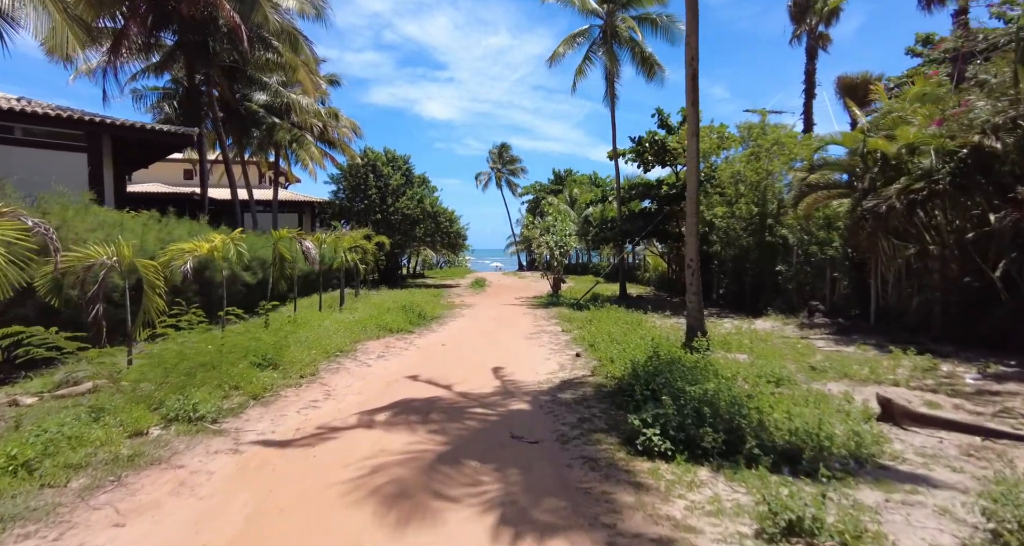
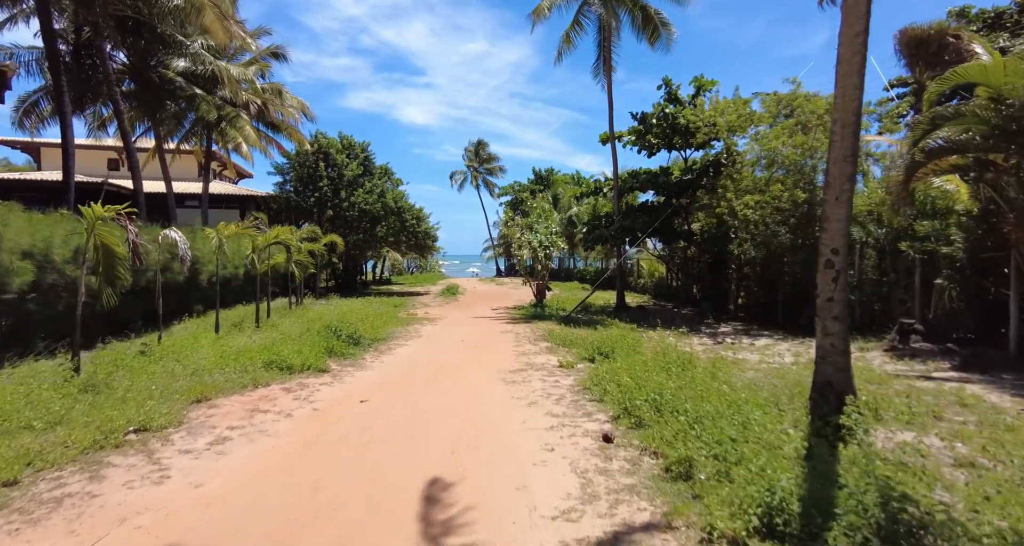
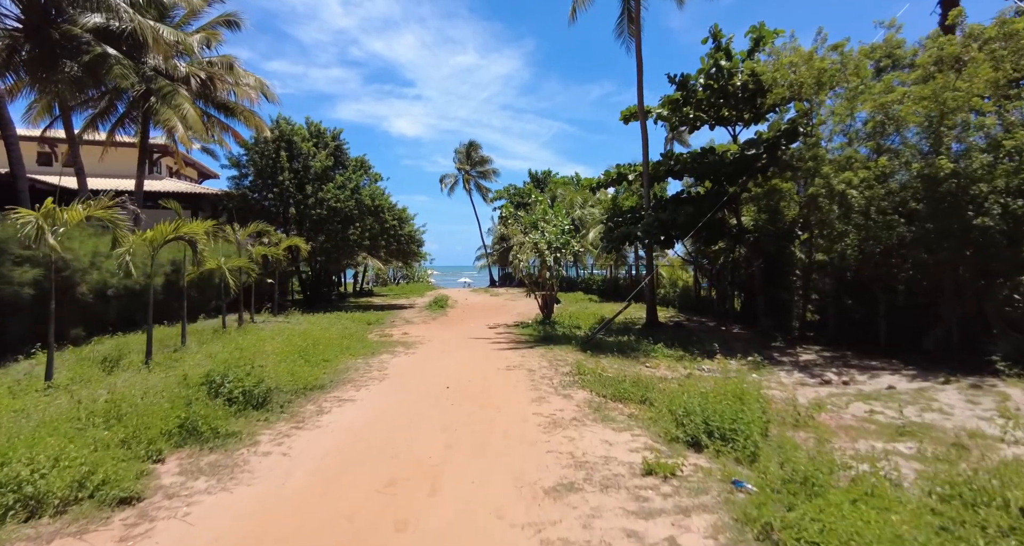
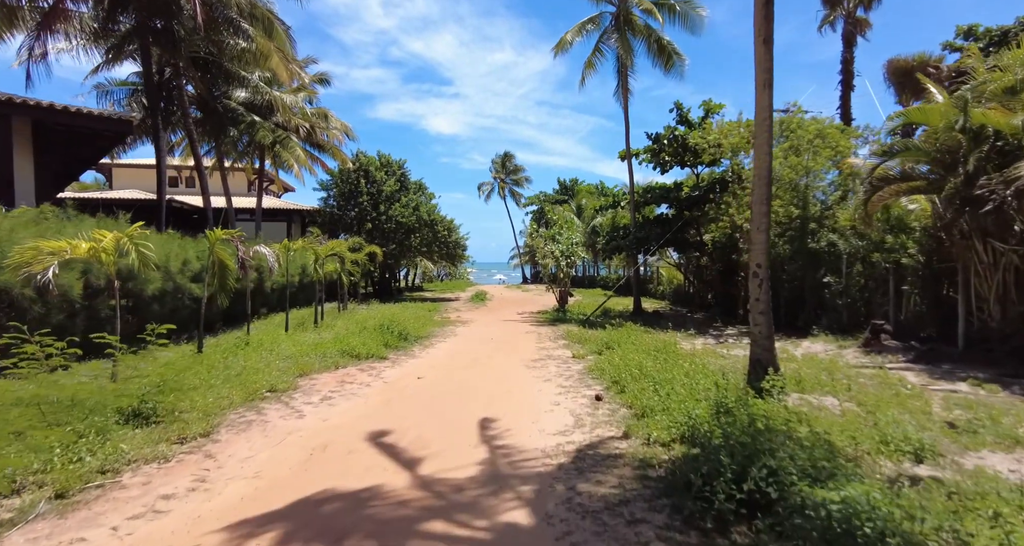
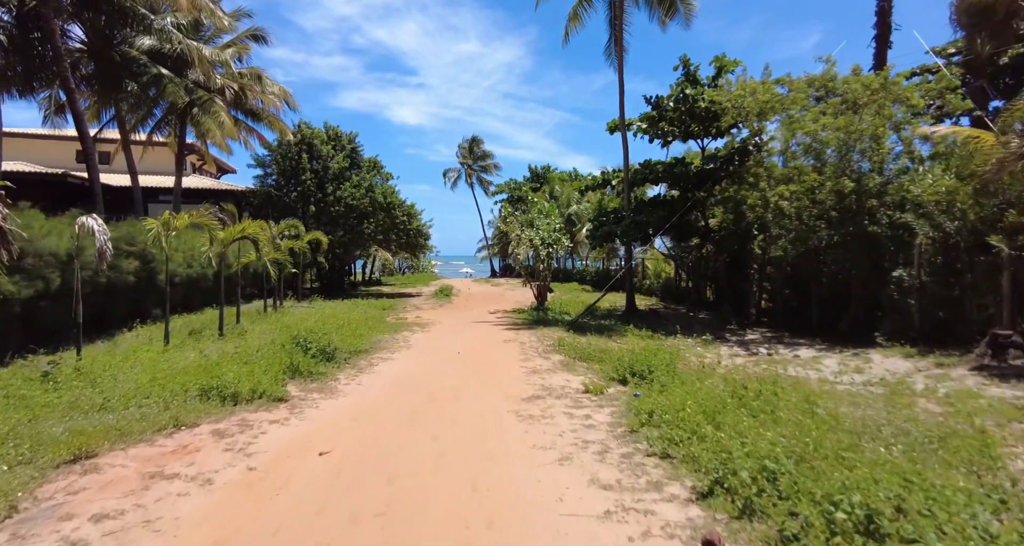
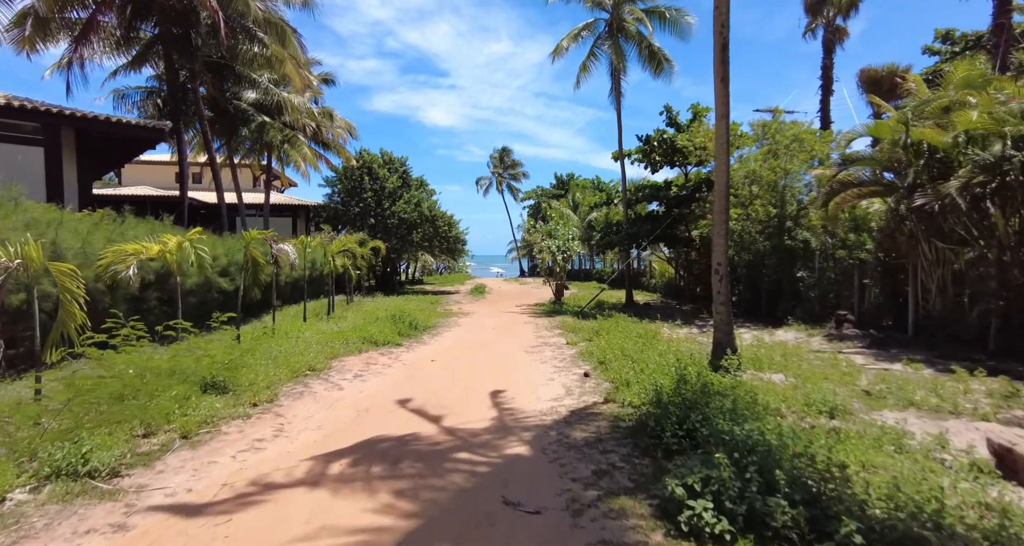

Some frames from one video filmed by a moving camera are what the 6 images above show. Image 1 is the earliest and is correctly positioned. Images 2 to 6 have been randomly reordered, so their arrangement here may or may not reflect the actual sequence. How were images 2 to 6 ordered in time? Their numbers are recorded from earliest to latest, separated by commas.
6, 4, 2, 5, 3
